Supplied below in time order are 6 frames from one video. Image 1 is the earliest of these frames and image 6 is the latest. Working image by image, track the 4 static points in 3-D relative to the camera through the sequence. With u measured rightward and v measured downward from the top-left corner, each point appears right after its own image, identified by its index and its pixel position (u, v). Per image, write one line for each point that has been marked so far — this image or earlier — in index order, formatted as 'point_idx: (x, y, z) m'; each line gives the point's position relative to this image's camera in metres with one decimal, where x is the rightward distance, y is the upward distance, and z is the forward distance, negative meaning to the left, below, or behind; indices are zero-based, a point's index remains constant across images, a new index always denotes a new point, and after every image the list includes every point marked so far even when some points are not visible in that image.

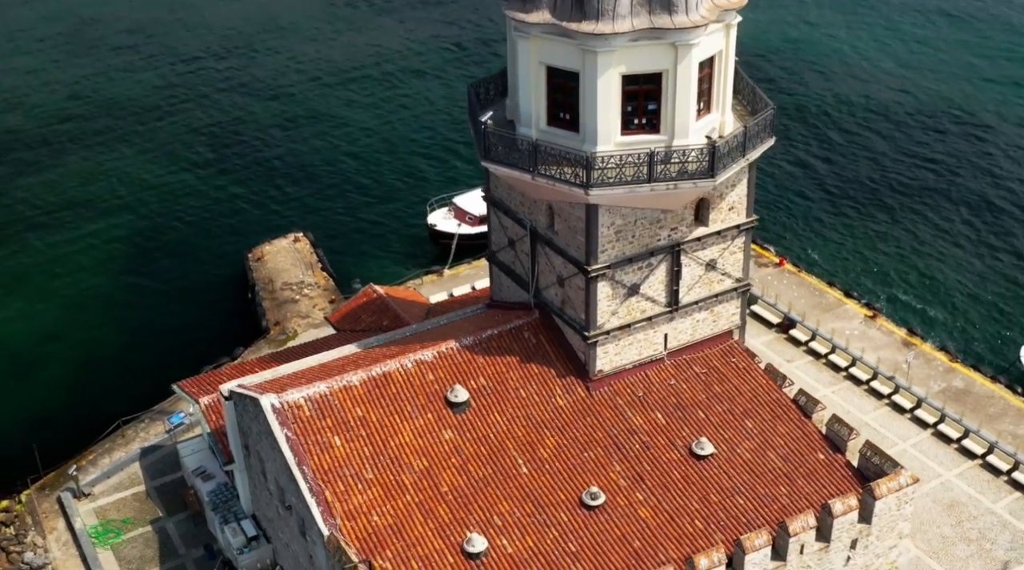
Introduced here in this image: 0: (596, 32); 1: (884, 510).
0: (+1.0, +2.9, +11.7) m
1: (+4.6, -2.7, +12.5) m
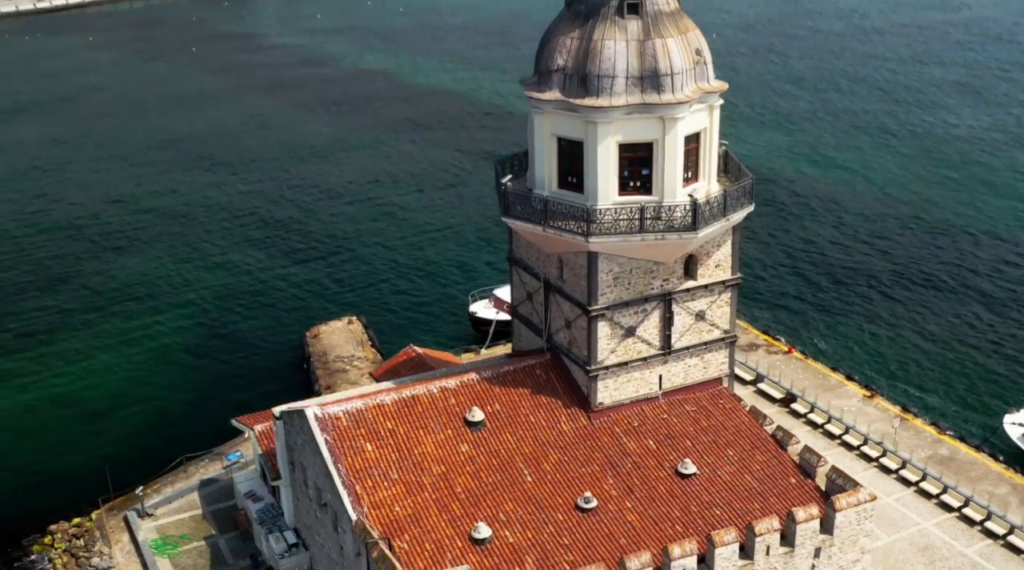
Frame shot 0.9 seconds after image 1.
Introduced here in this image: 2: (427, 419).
0: (+1.2, +2.5, +14.3) m
1: (+4.6, -3.3, +14.1) m
2: (-1.3, -2.1, +15.3) m
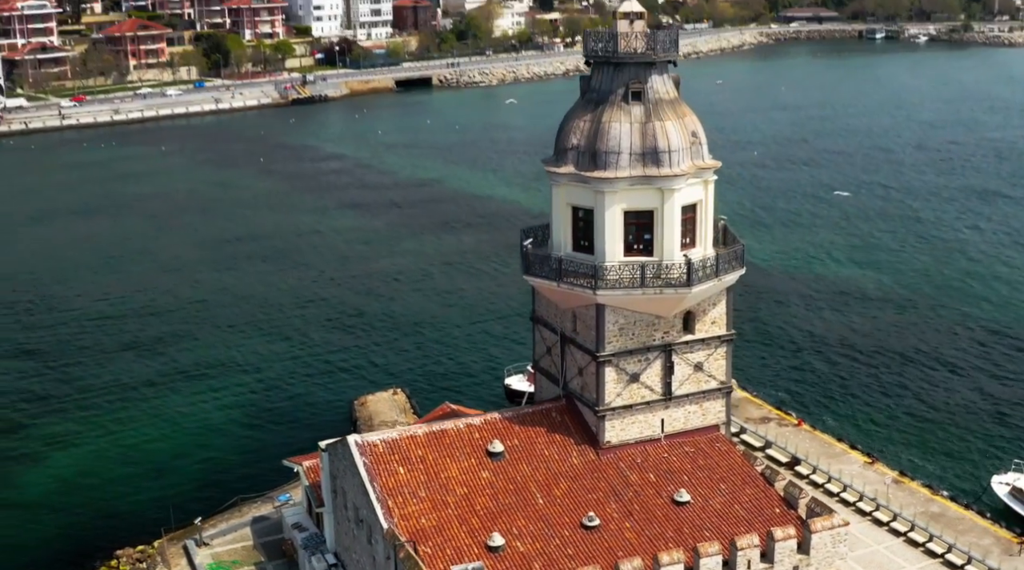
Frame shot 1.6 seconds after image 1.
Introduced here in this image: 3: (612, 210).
0: (+1.5, +1.8, +16.8) m
1: (+4.8, -4.0, +15.7) m
2: (-1.0, -2.8, +17.4) m
3: (+1.7, +1.3, +17.1) m
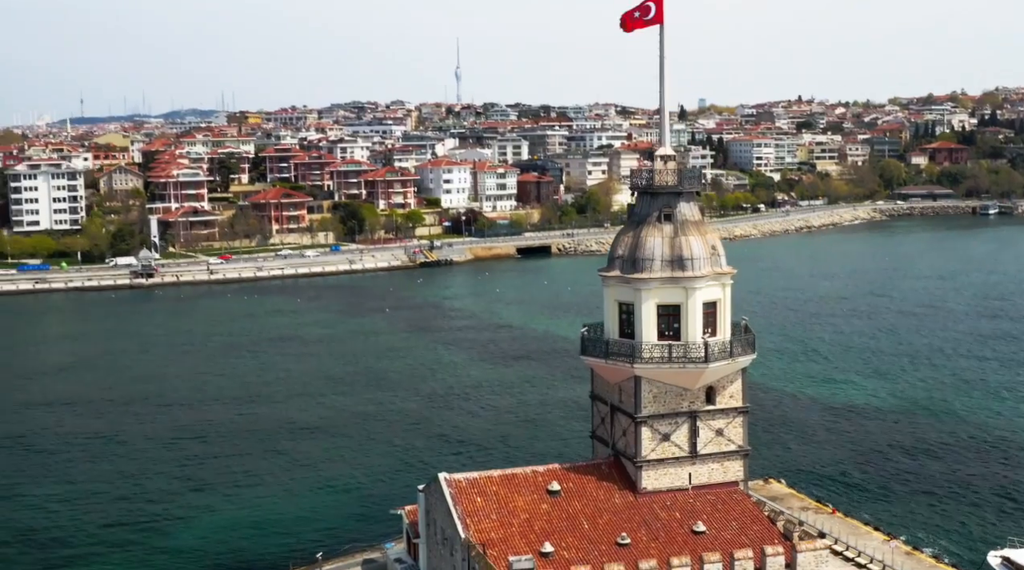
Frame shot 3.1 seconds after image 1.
0: (+2.8, +0.2, +22.2) m
1: (+5.7, -5.4, +19.7) m
2: (+0.2, -4.4, +22.3) m
3: (+3.0, -0.4, +22.3) m
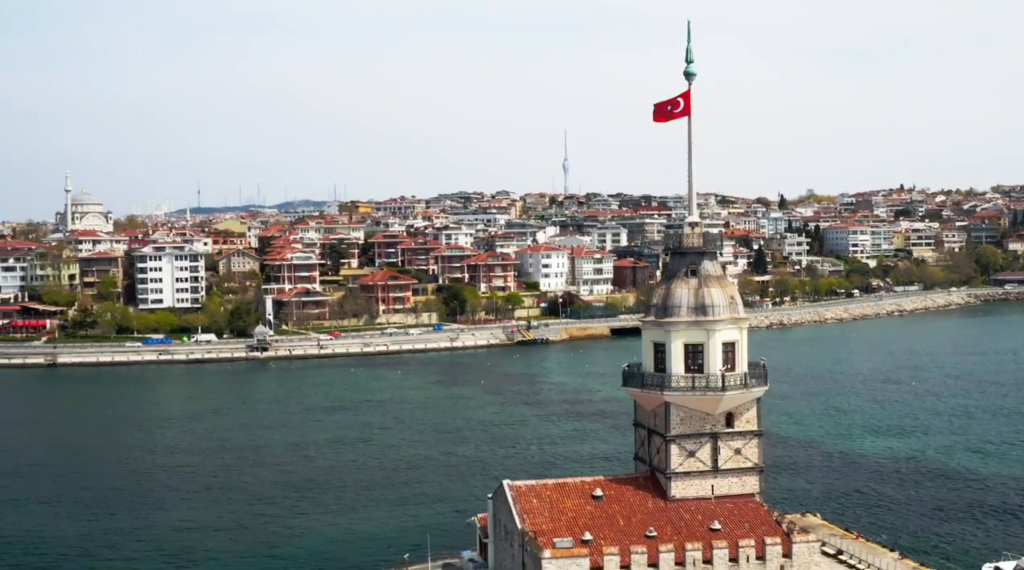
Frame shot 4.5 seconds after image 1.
0: (+4.2, -0.9, +27.1) m
1: (+6.8, -6.3, +24.0) m
2: (+1.5, -5.5, +27.1) m
3: (+4.4, -1.5, +27.2) m
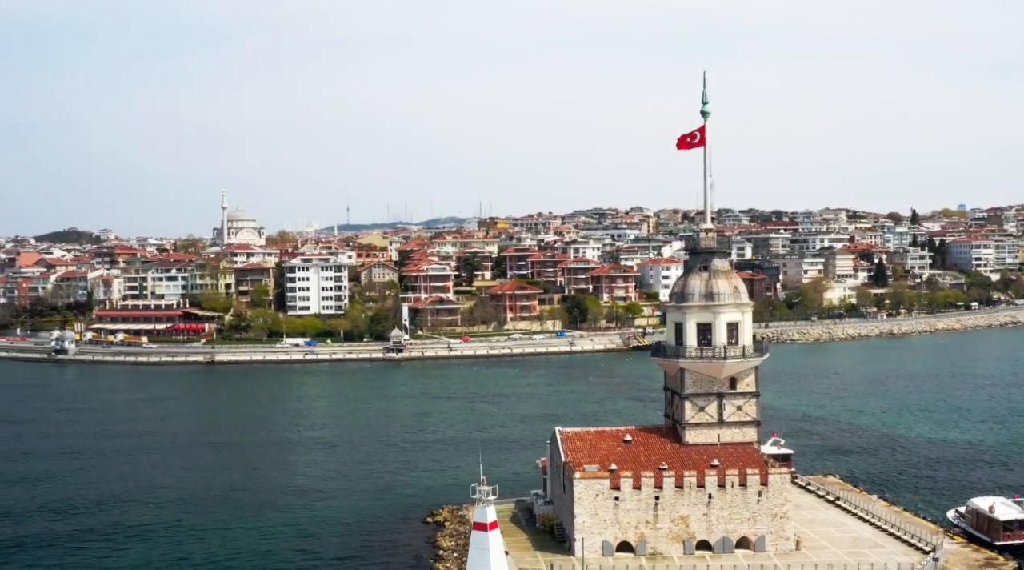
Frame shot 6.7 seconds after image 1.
0: (+5.9, -0.6, +34.6) m
1: (+8.0, -6.0, +31.1) m
2: (+3.2, -5.2, +35.0) m
3: (+6.1, -1.2, +34.7) m
